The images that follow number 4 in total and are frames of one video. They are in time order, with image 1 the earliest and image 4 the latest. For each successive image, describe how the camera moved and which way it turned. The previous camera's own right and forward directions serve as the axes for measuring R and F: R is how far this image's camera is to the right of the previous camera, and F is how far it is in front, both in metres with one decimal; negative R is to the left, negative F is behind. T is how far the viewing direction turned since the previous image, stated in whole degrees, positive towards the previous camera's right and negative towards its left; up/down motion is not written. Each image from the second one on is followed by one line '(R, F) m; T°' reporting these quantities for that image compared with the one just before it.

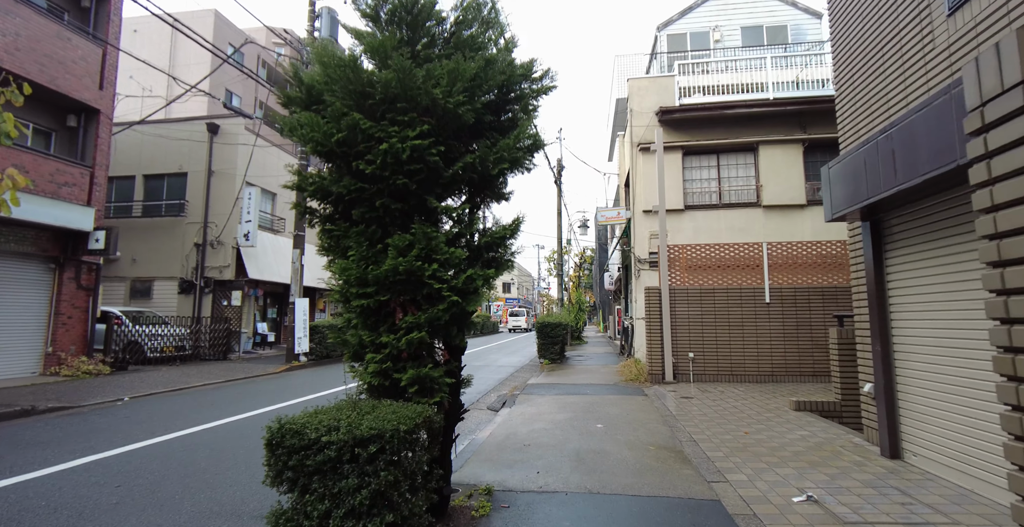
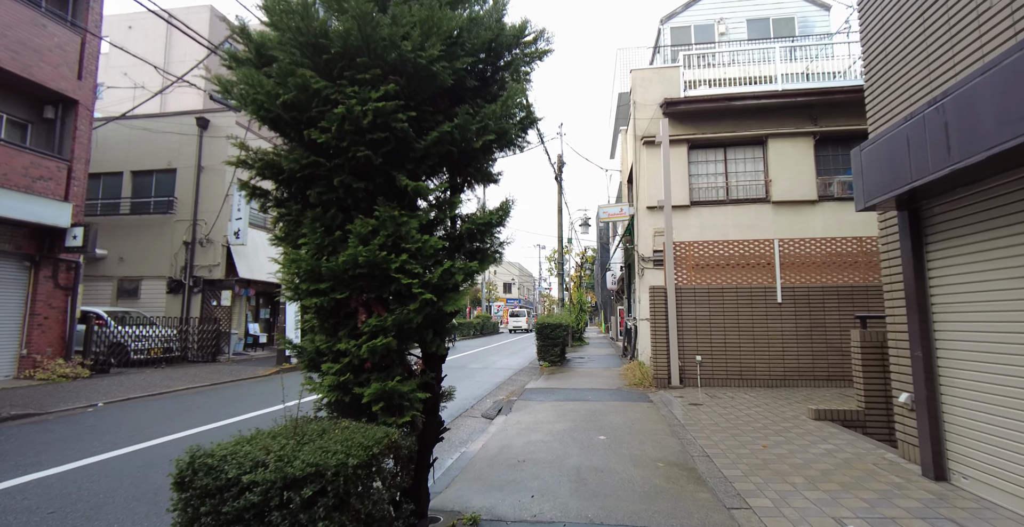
(+0.1, +0.5) m; 0°
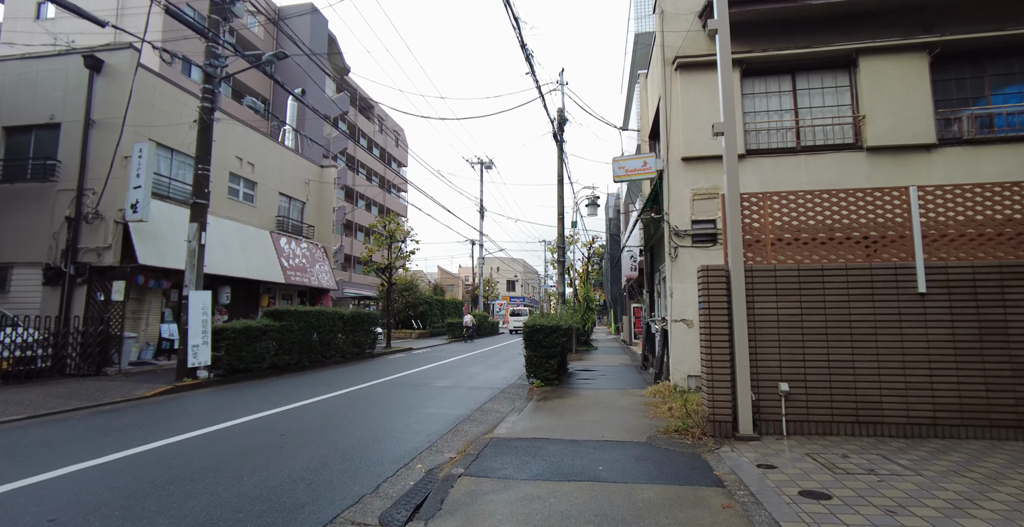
(+0.6, +3.7) m; -1°
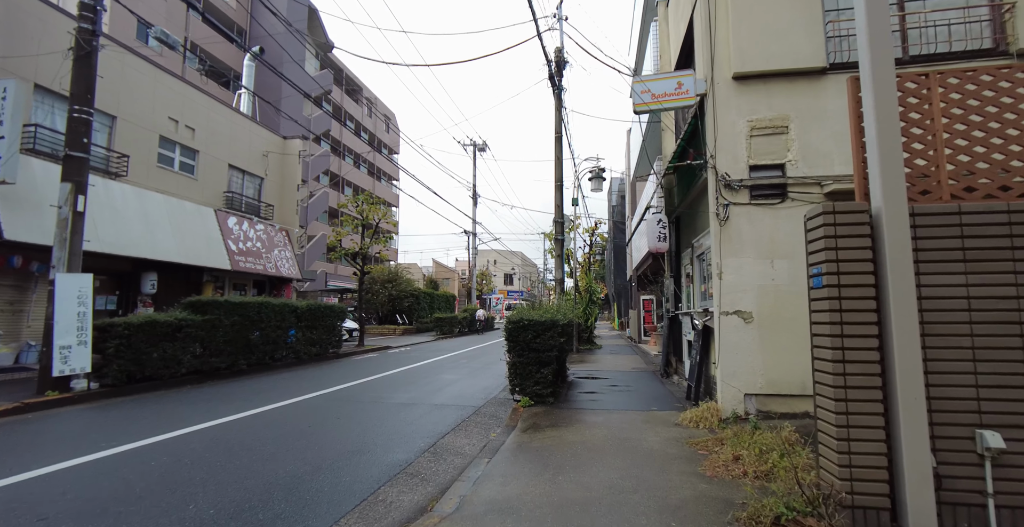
(+0.3, +2.7) m; 0°
